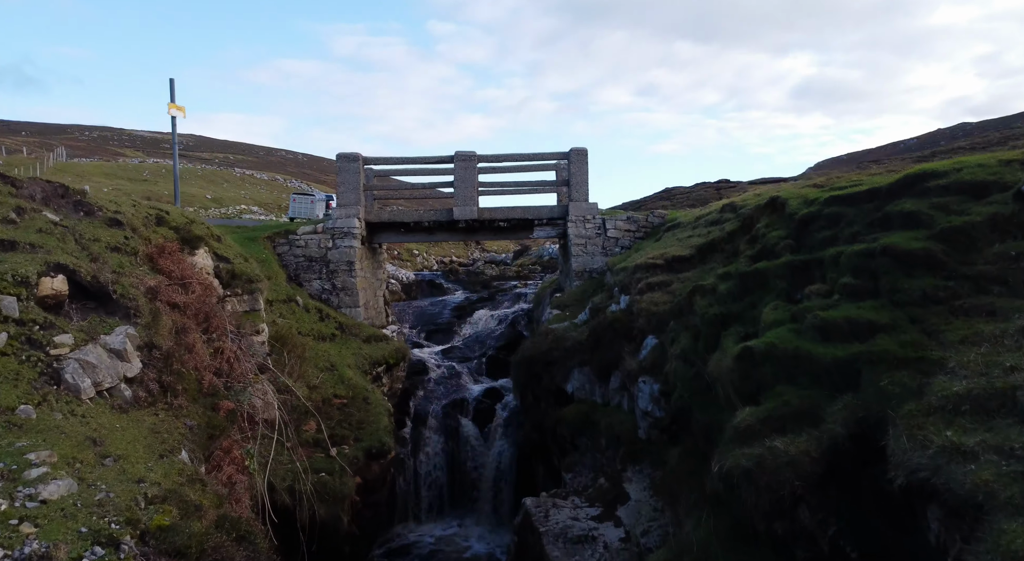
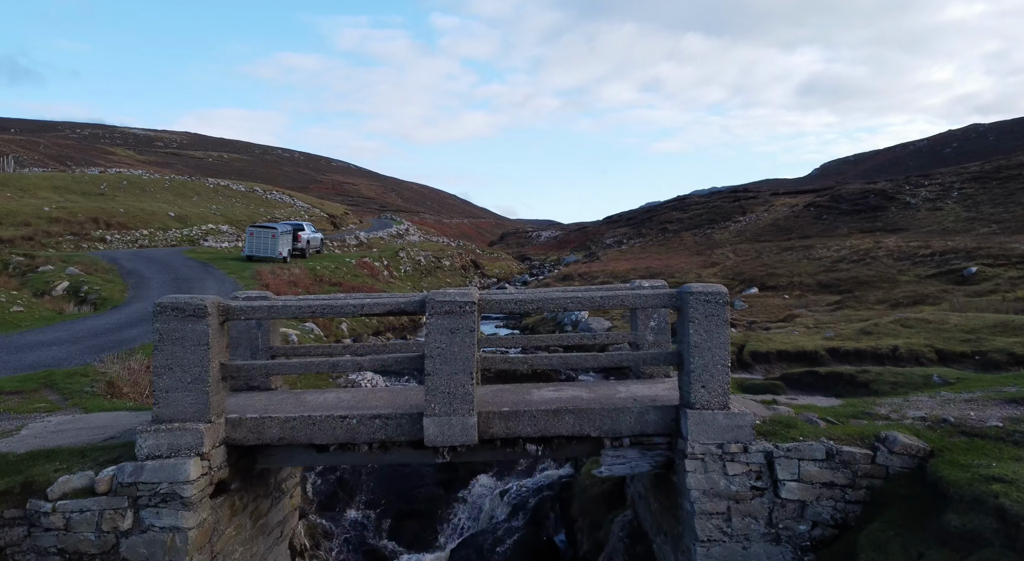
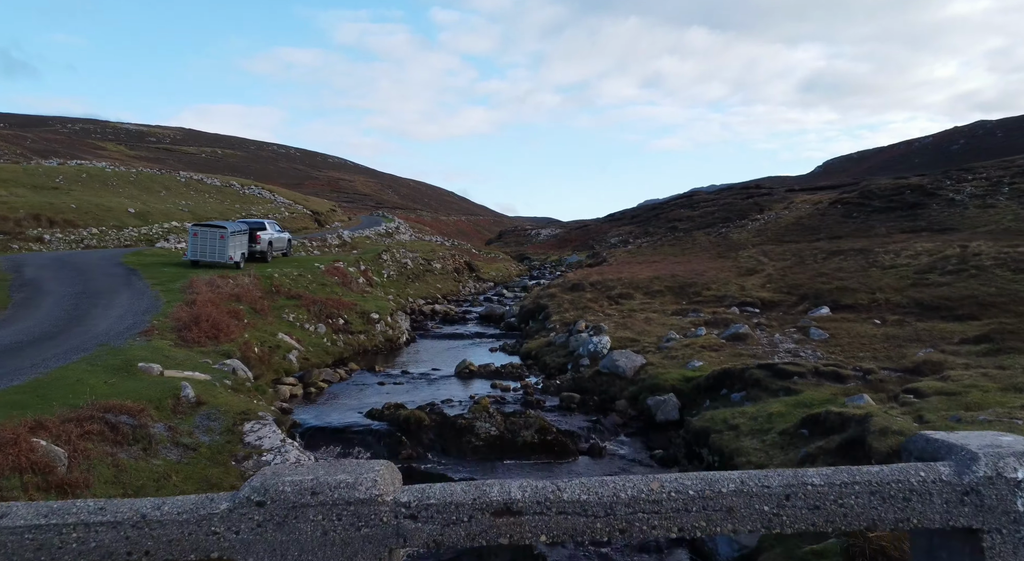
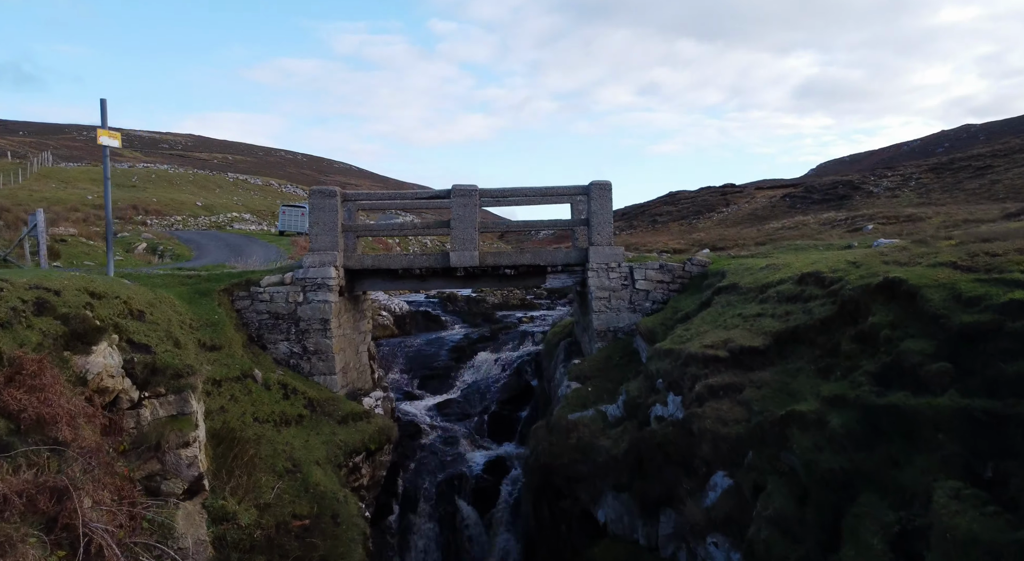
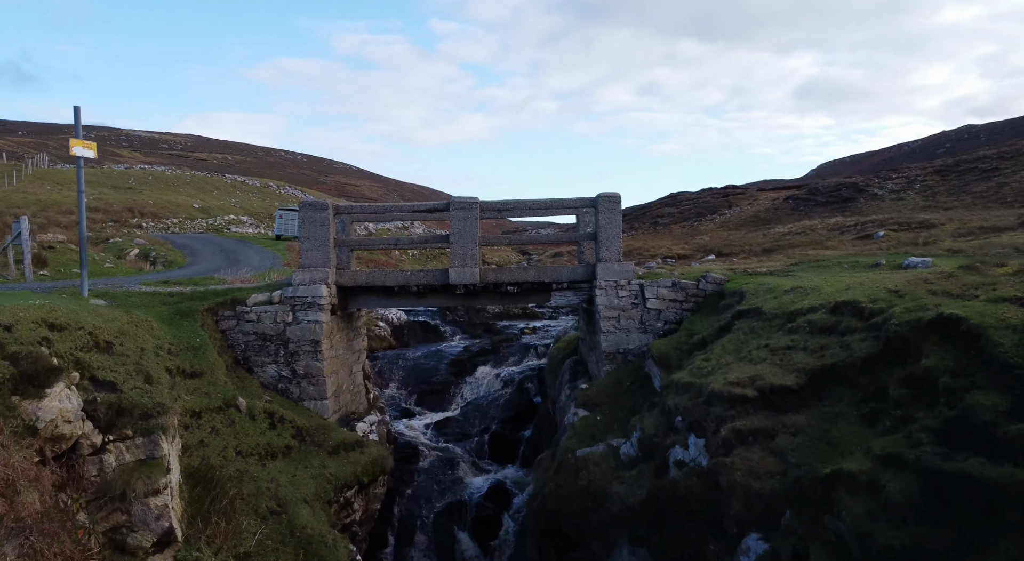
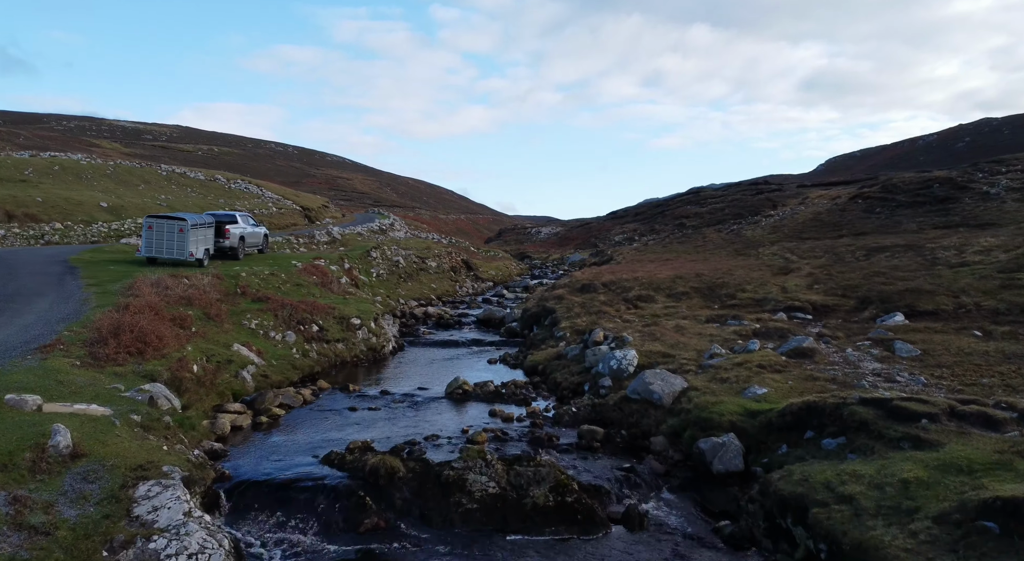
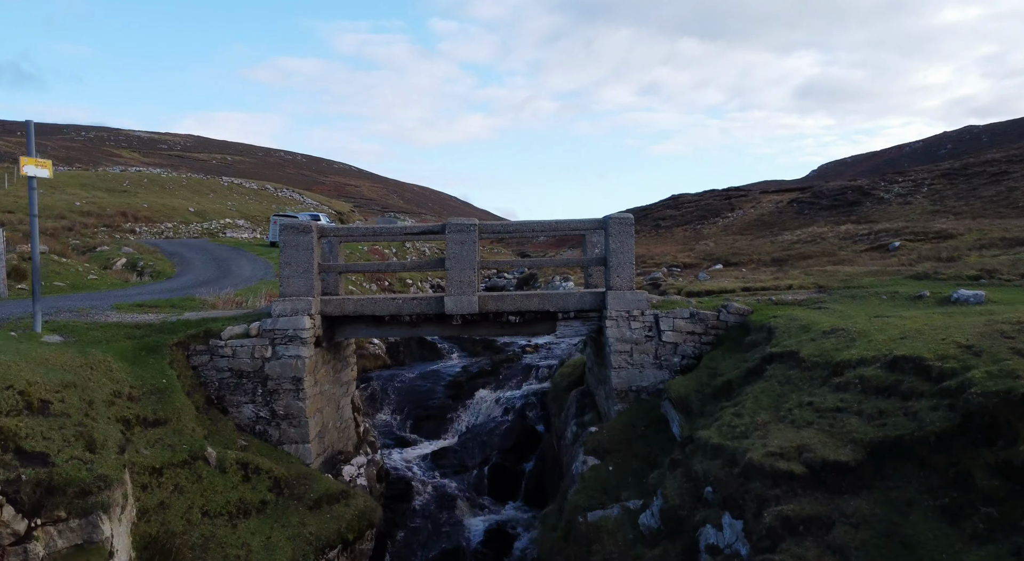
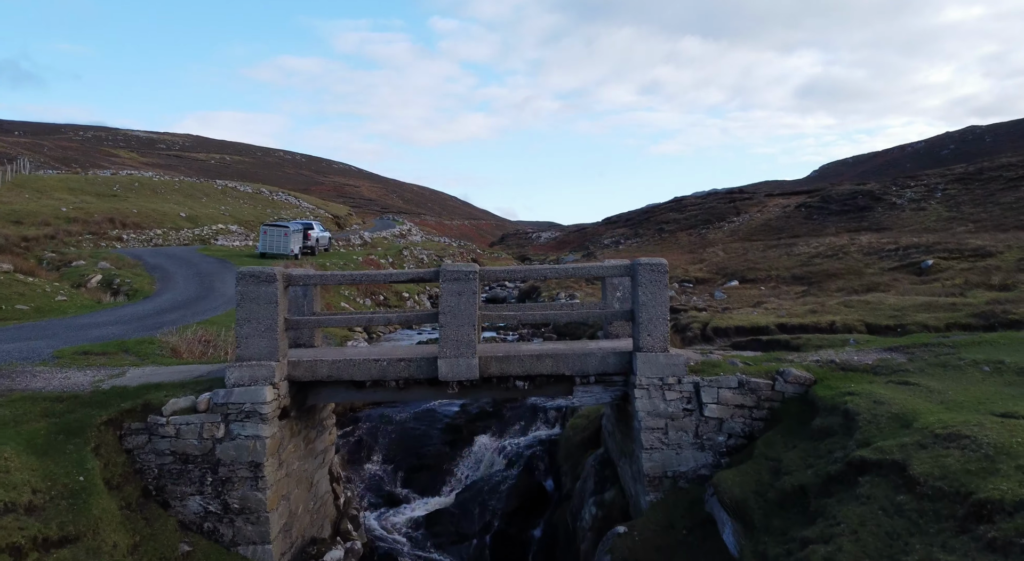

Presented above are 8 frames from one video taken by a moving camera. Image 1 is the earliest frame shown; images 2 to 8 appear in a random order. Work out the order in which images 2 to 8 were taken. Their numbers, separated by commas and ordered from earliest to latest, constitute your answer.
4, 5, 7, 8, 2, 3, 6
